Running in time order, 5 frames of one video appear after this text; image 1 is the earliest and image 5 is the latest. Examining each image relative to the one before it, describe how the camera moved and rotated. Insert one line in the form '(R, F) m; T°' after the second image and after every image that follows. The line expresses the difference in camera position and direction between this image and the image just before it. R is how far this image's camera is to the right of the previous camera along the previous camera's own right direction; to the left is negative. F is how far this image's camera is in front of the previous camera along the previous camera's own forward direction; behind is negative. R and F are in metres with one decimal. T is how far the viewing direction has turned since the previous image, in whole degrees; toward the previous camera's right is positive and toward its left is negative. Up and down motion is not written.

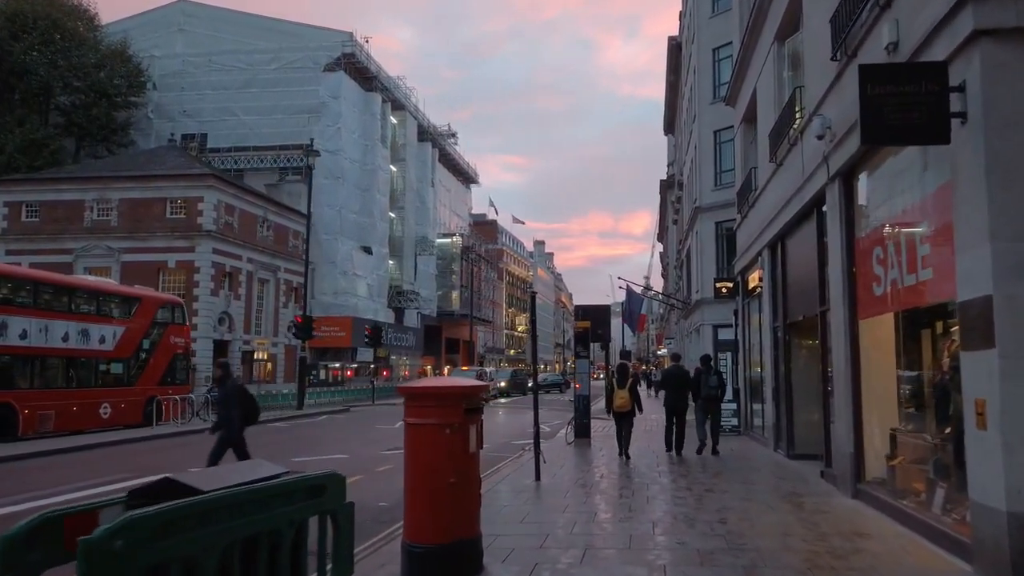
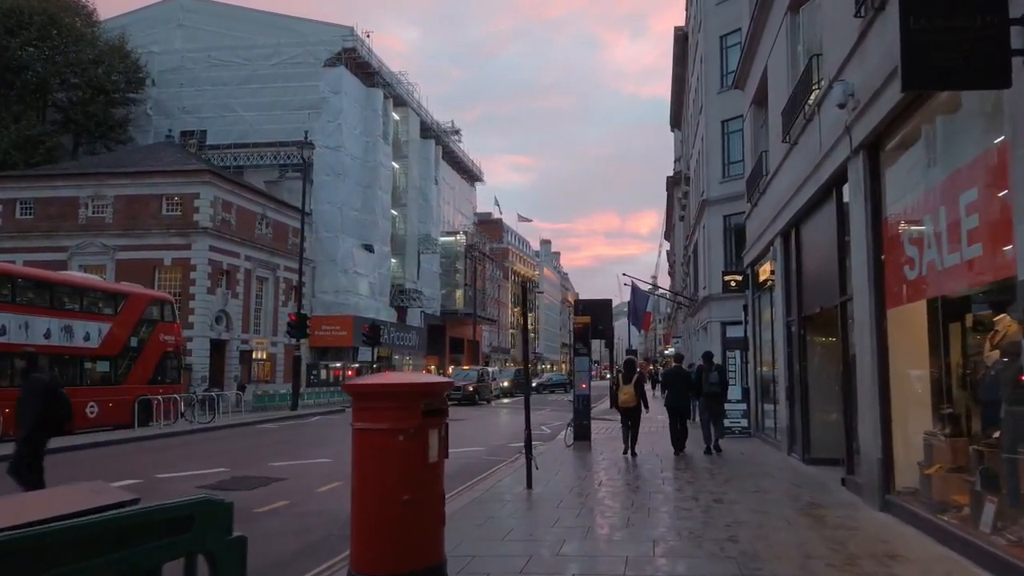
(+0.2, +1.1) m; 0°
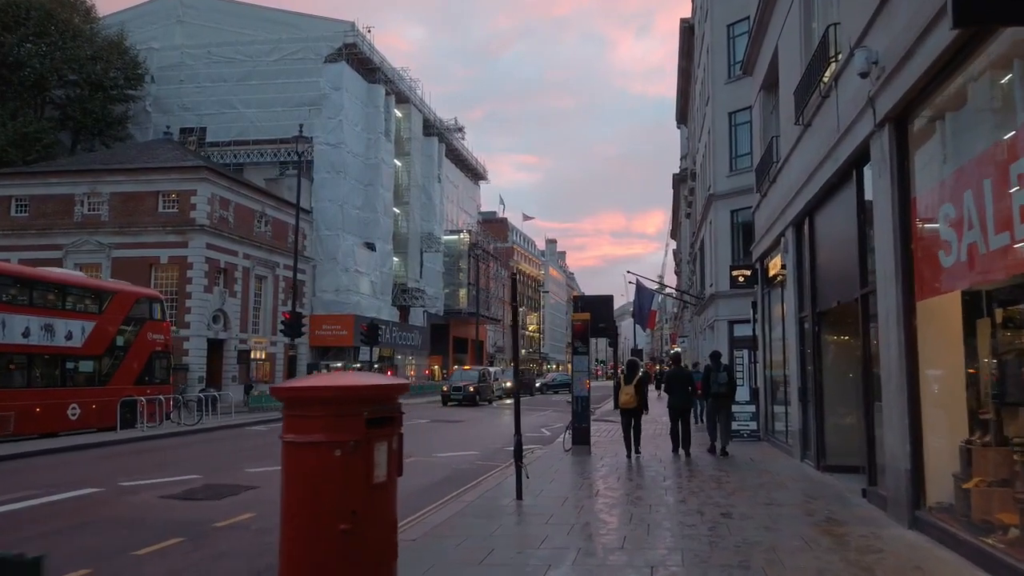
(+0.2, +0.9) m; 0°
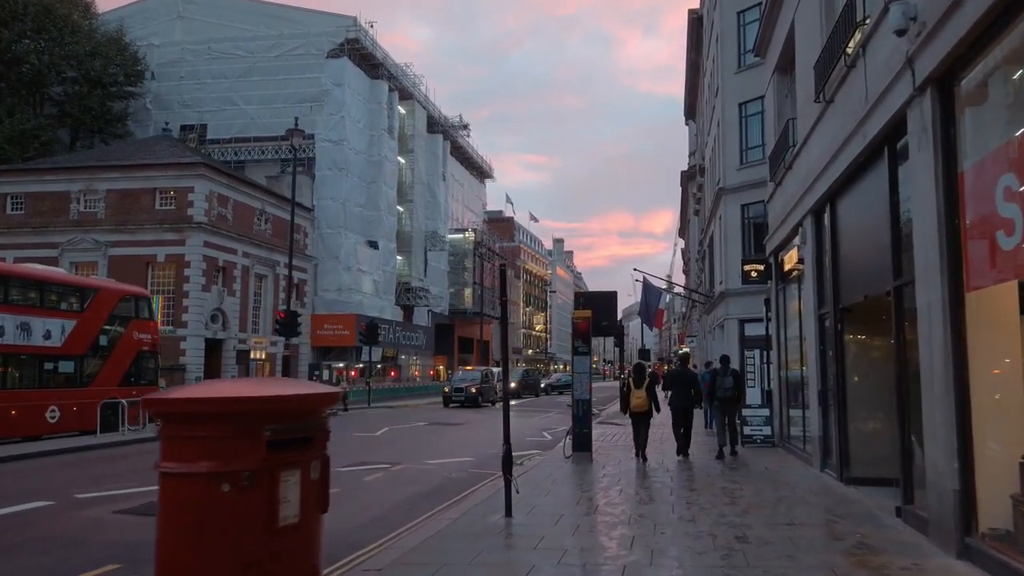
(+0.2, +1.1) m; -1°
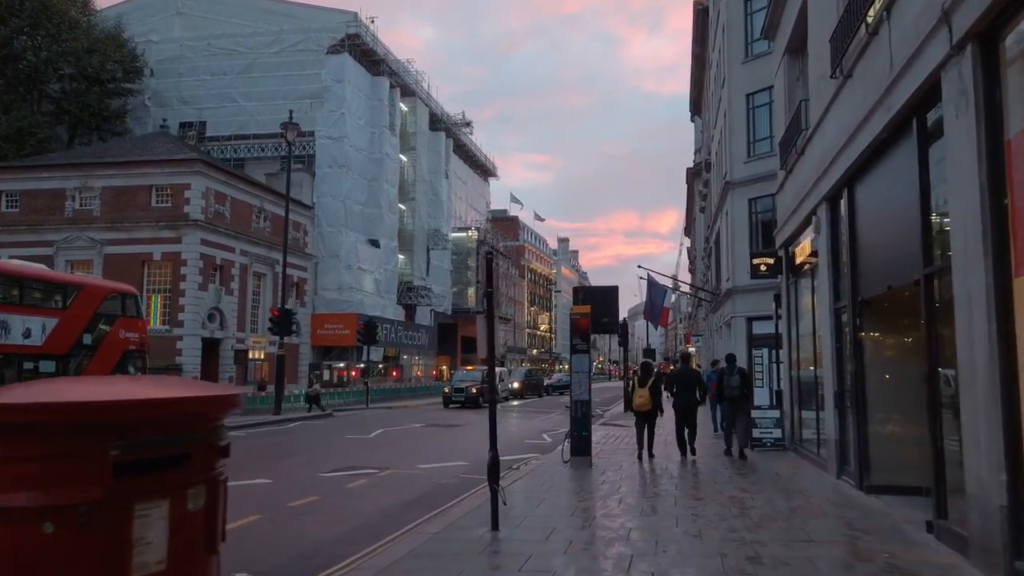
(+0.2, +0.9) m; 0°
